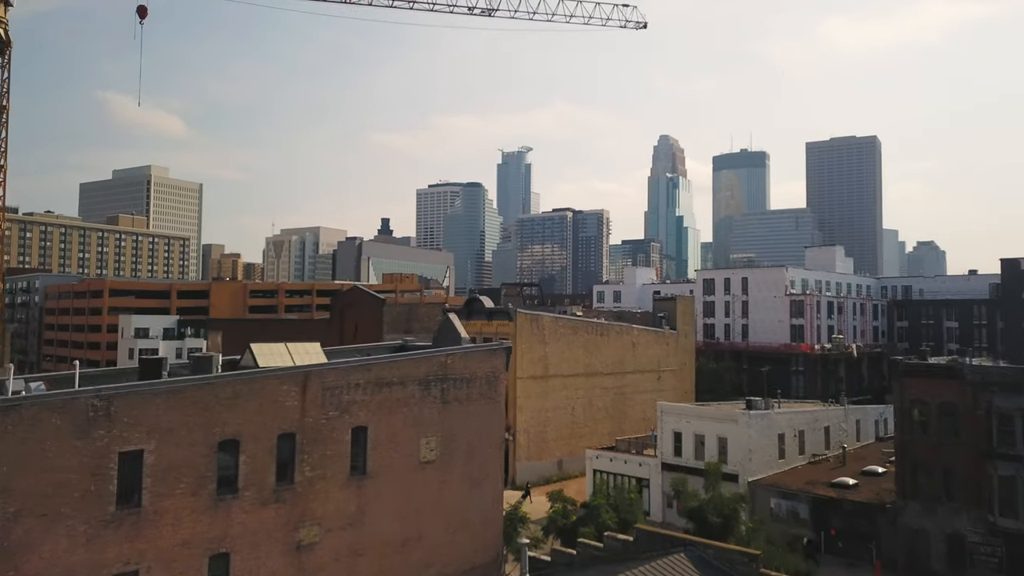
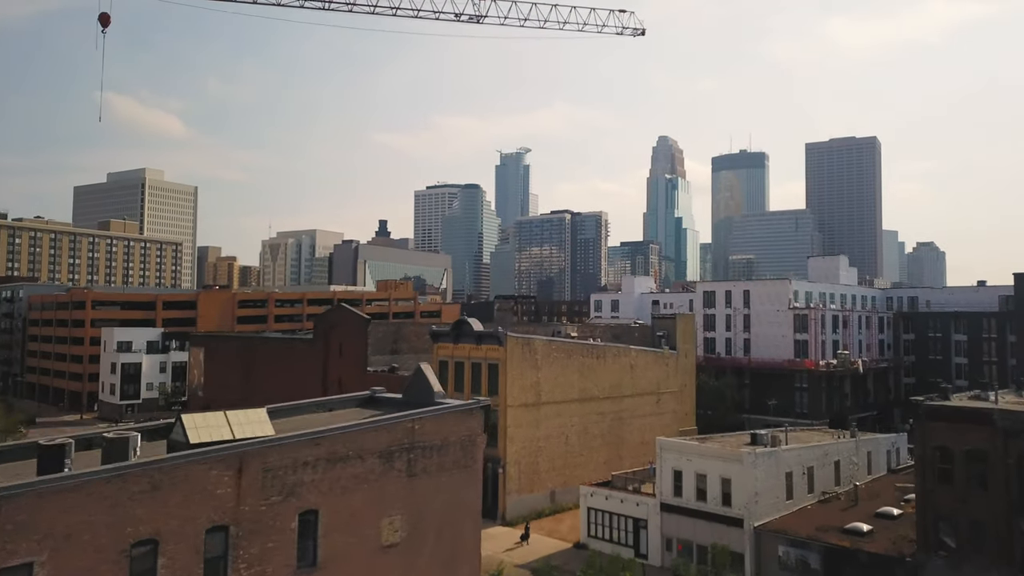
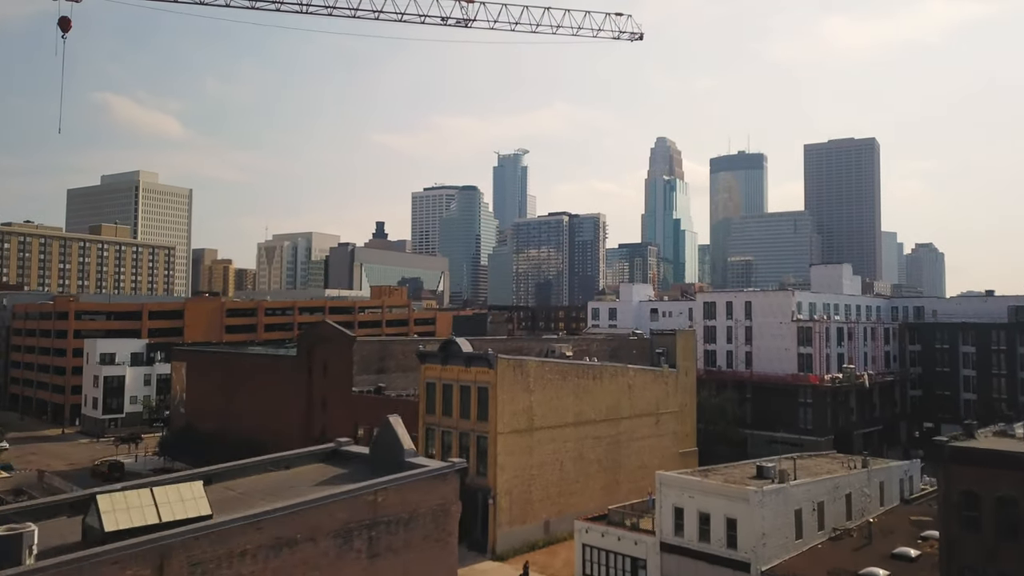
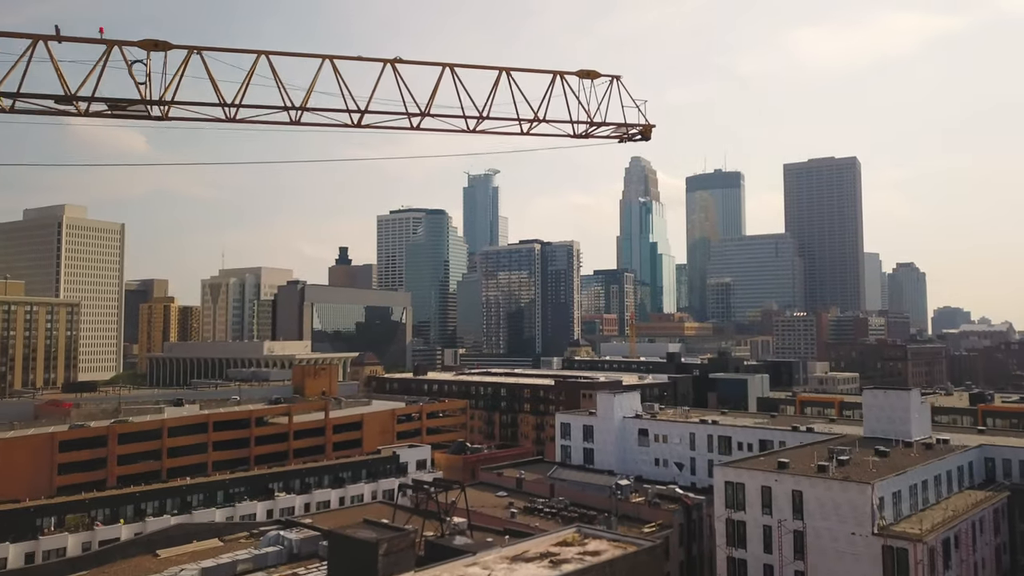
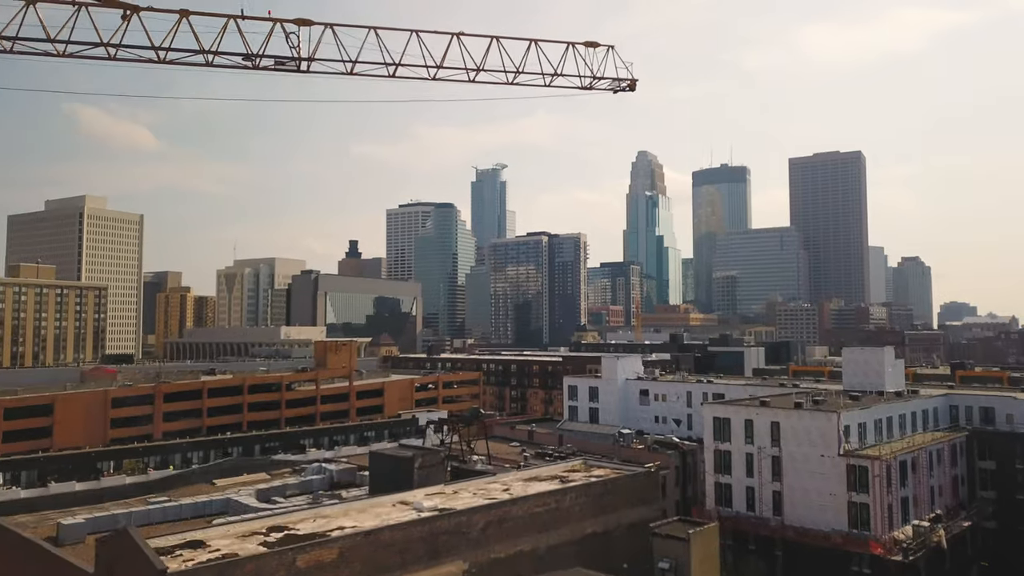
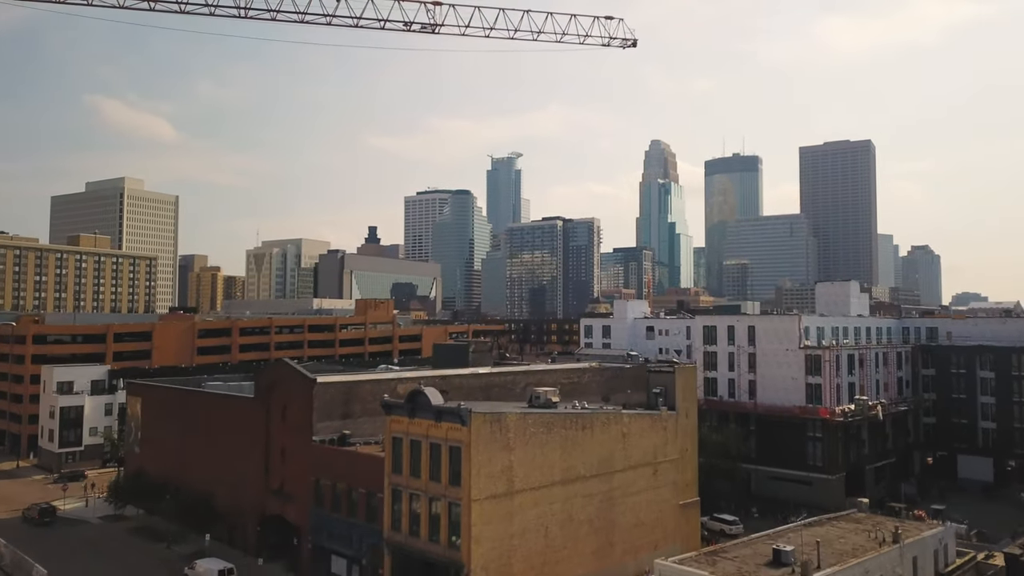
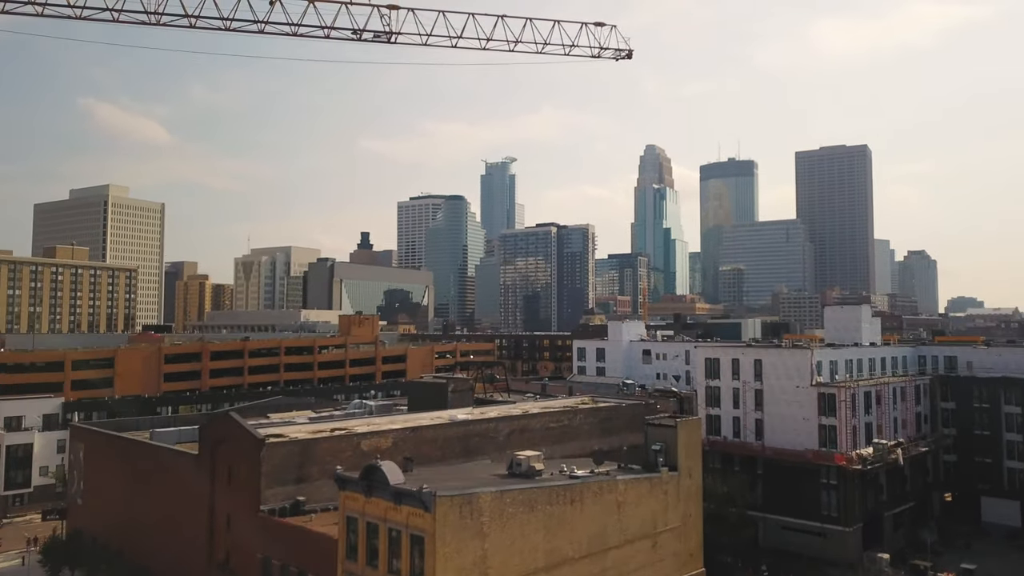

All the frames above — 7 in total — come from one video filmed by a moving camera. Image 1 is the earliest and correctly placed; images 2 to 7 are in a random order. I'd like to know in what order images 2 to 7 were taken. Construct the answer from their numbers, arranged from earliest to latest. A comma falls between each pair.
2, 3, 6, 7, 5, 4
